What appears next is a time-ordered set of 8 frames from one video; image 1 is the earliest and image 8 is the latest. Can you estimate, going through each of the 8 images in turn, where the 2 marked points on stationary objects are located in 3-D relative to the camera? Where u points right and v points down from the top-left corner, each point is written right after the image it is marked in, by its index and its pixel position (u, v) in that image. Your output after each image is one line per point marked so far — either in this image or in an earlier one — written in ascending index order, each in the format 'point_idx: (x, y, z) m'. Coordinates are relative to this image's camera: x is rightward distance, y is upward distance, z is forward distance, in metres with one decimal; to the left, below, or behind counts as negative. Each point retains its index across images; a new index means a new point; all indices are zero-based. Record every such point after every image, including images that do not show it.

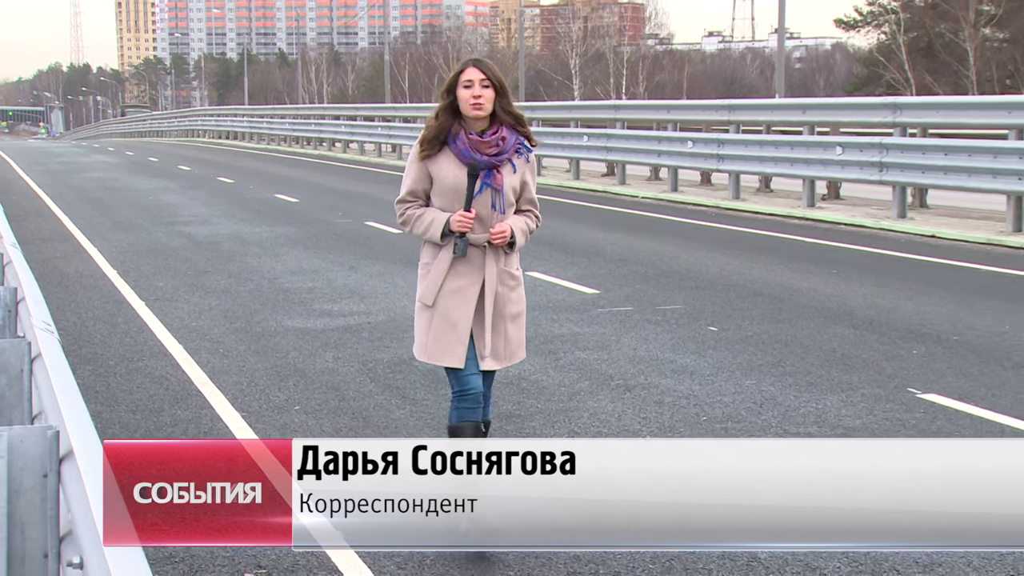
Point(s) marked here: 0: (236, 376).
0: (-2.9, -0.6, +6.3) m
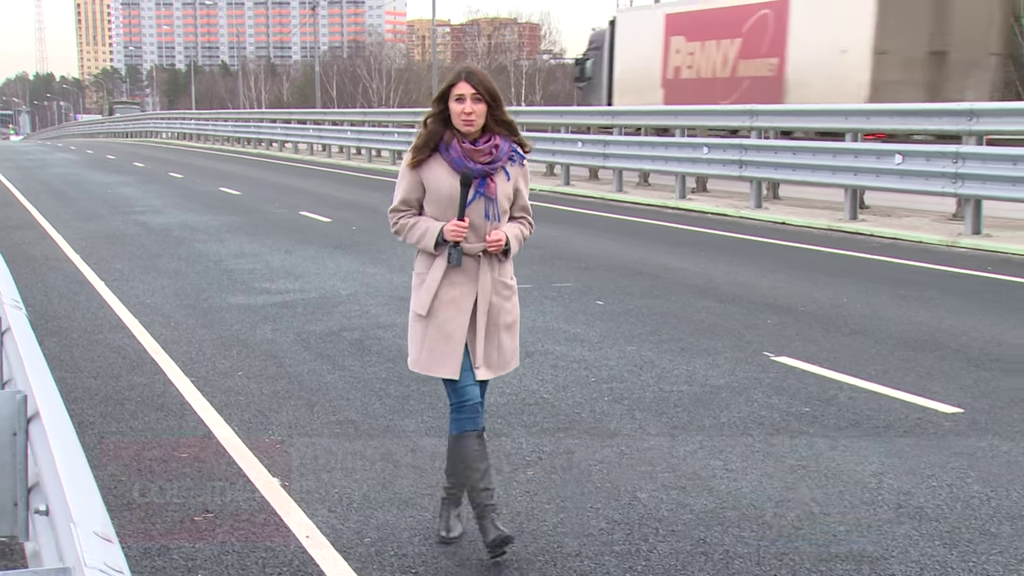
0: (-3.5, -0.5, +6.9) m
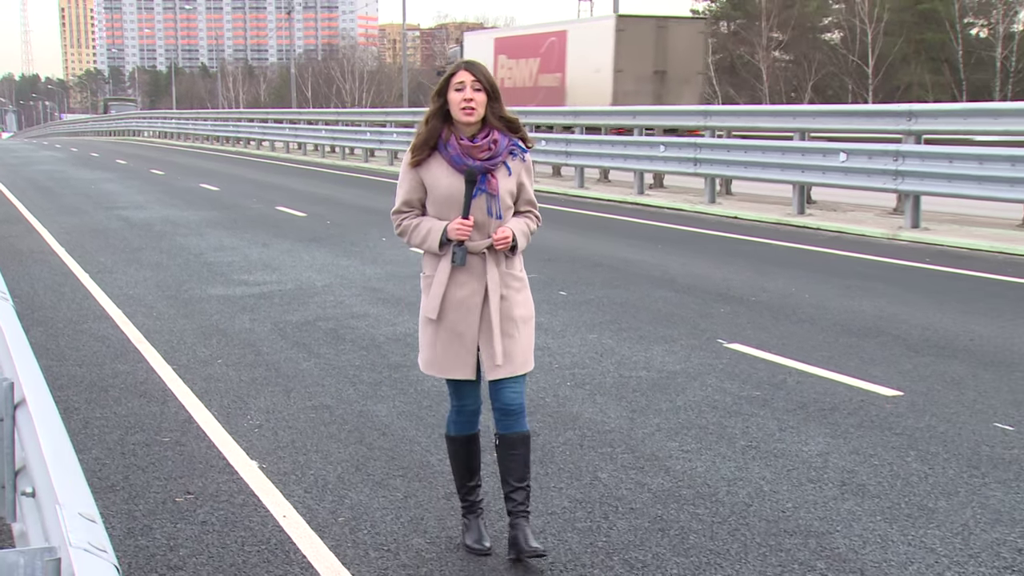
0: (-3.7, -0.5, +7.1) m
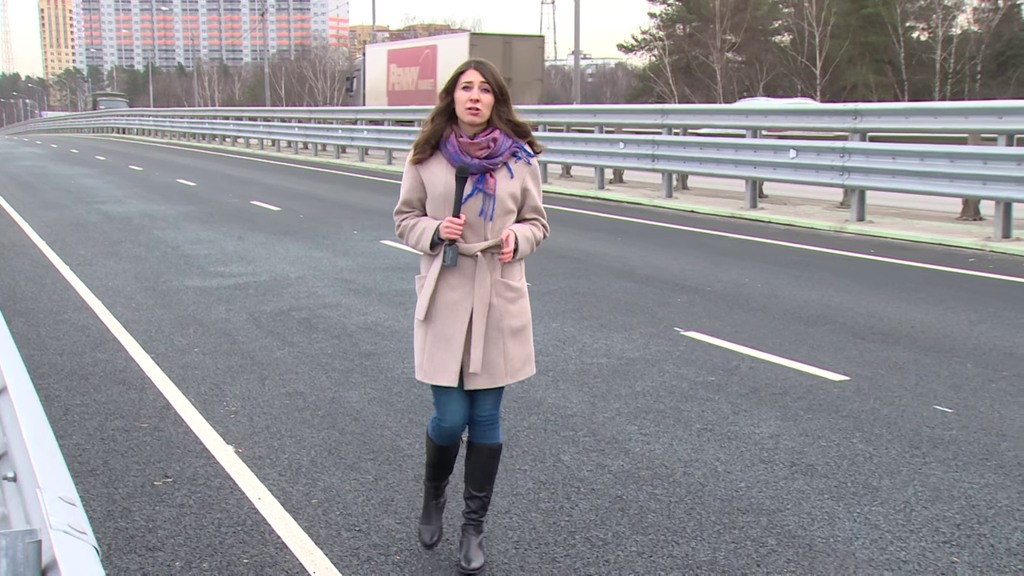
0: (-4.0, -0.4, +7.3) m
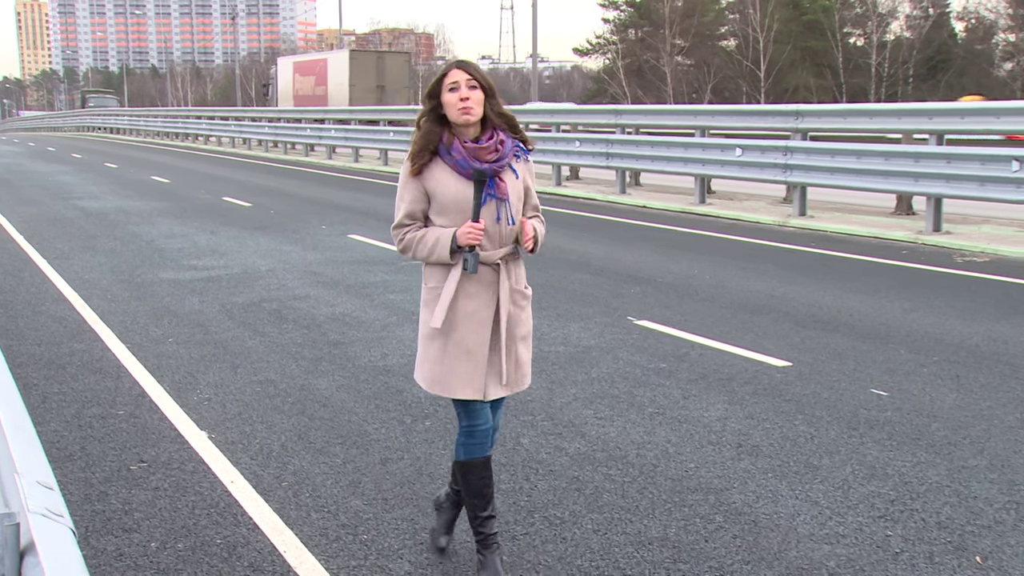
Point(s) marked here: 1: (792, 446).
0: (-4.4, -0.3, +7.4) m
1: (+2.2, -1.2, +5.2) m
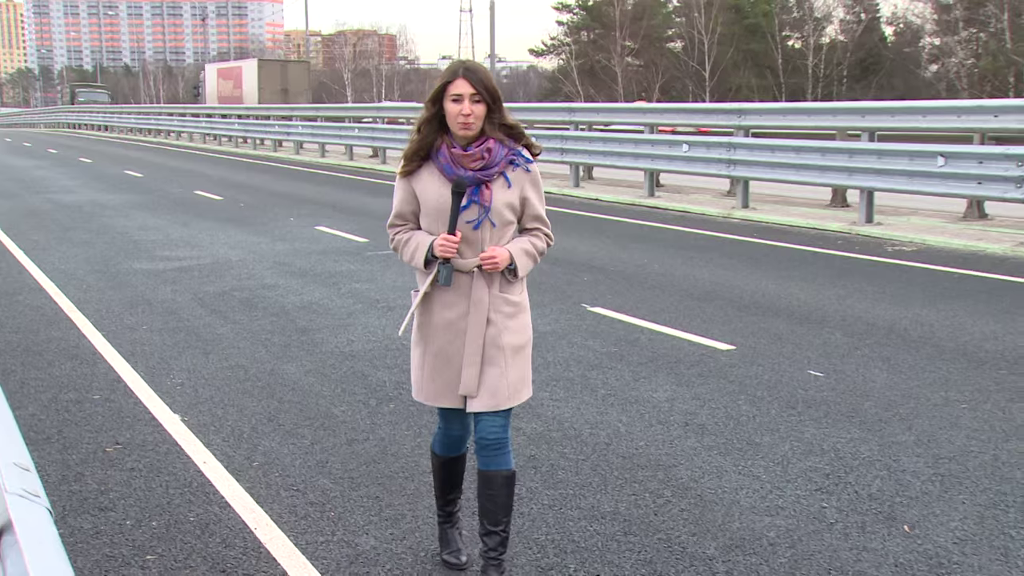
0: (-4.7, -0.3, +7.6) m
1: (+1.9, -1.1, +5.5) m
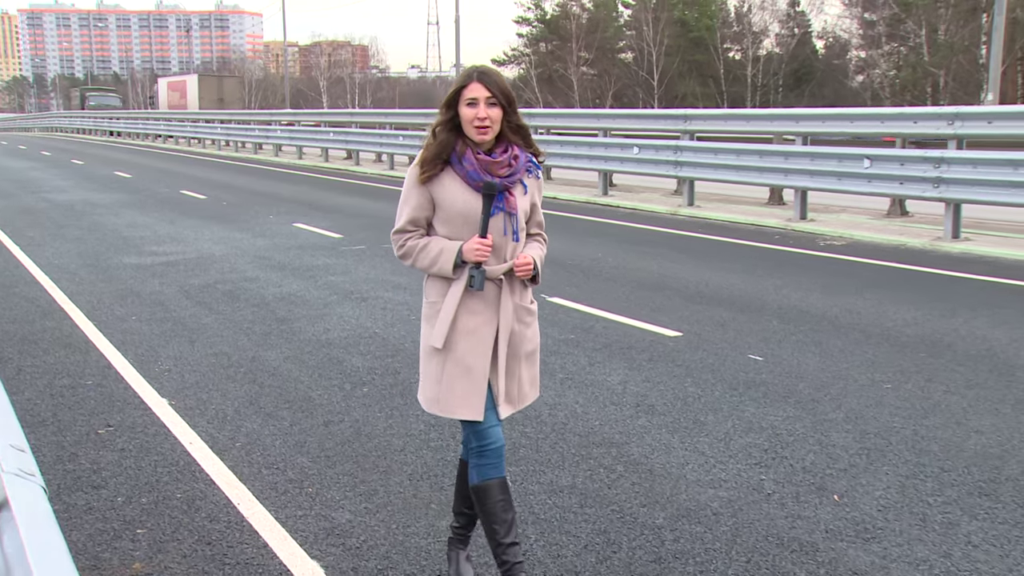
0: (-5.1, -0.2, +8.0) m
1: (+1.6, -1.1, +6.0) m
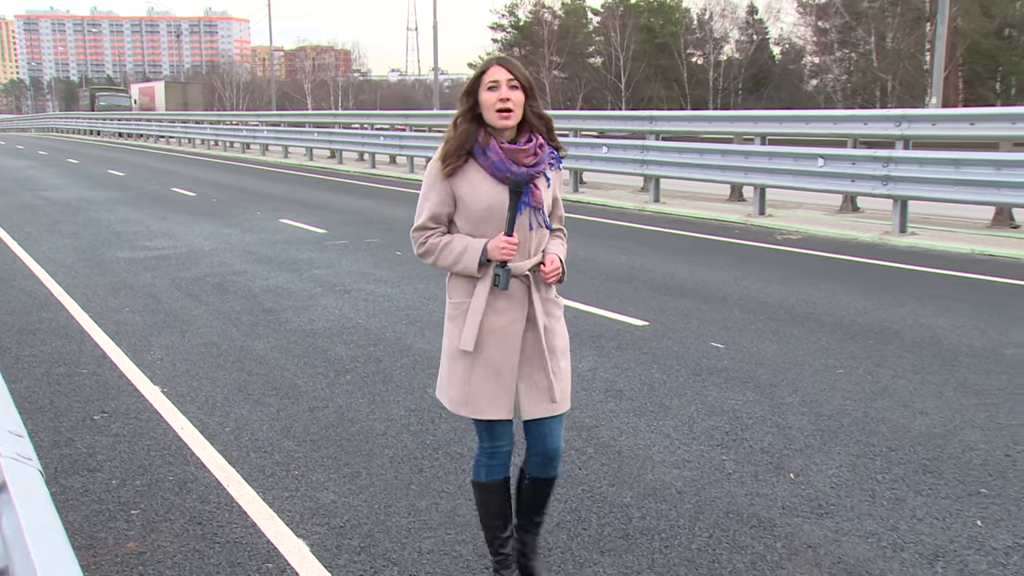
0: (-5.4, -0.1, +8.3) m
1: (+1.3, -1.0, +6.3) m
